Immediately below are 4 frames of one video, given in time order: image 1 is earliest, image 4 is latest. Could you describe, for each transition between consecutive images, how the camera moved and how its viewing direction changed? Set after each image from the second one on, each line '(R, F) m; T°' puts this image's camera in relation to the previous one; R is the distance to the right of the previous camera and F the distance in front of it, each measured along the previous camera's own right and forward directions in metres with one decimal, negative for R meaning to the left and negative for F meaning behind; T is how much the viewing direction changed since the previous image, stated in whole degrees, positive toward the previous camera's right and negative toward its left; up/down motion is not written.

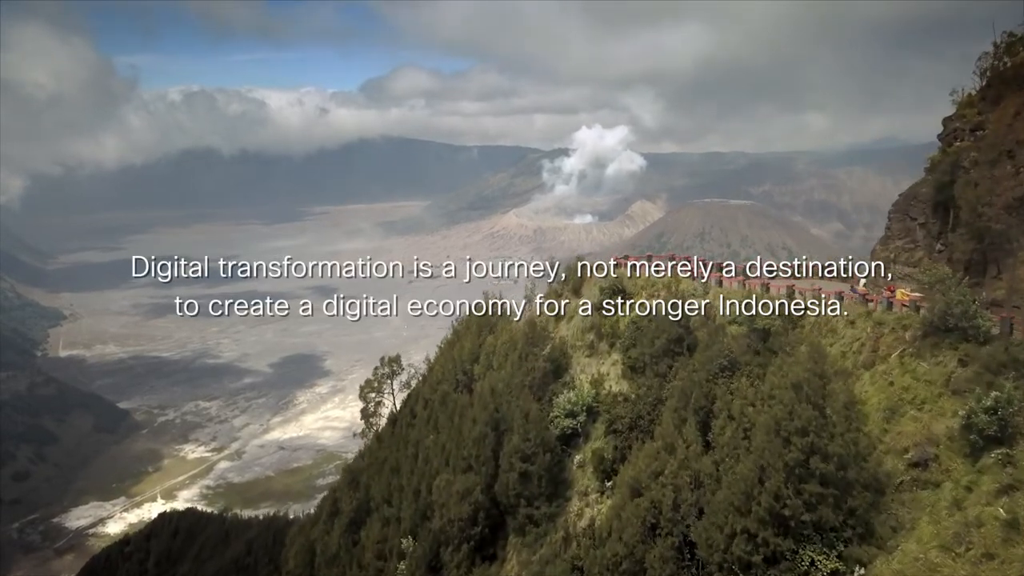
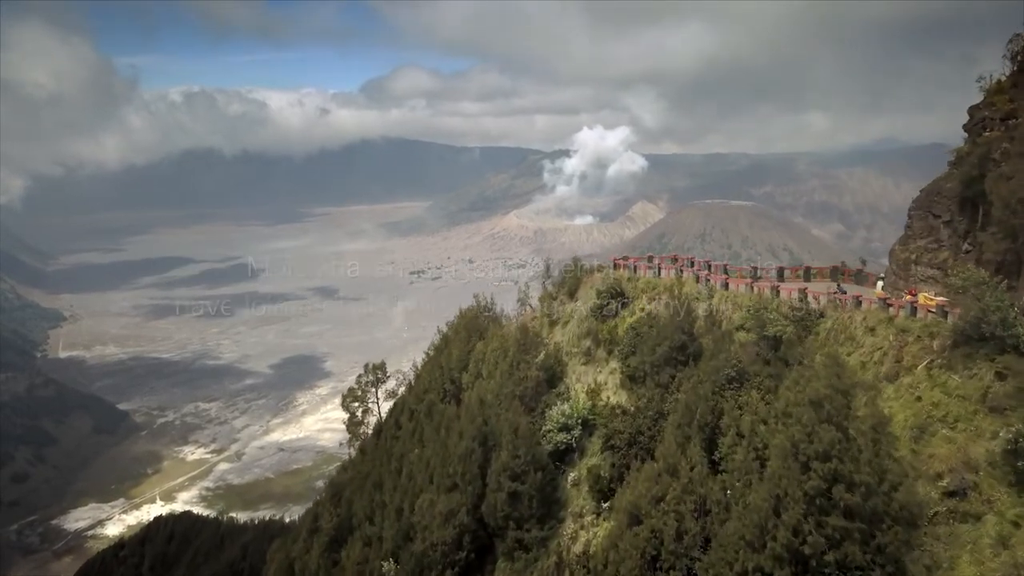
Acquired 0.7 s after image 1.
(+0.4, +1.9) m; 0°
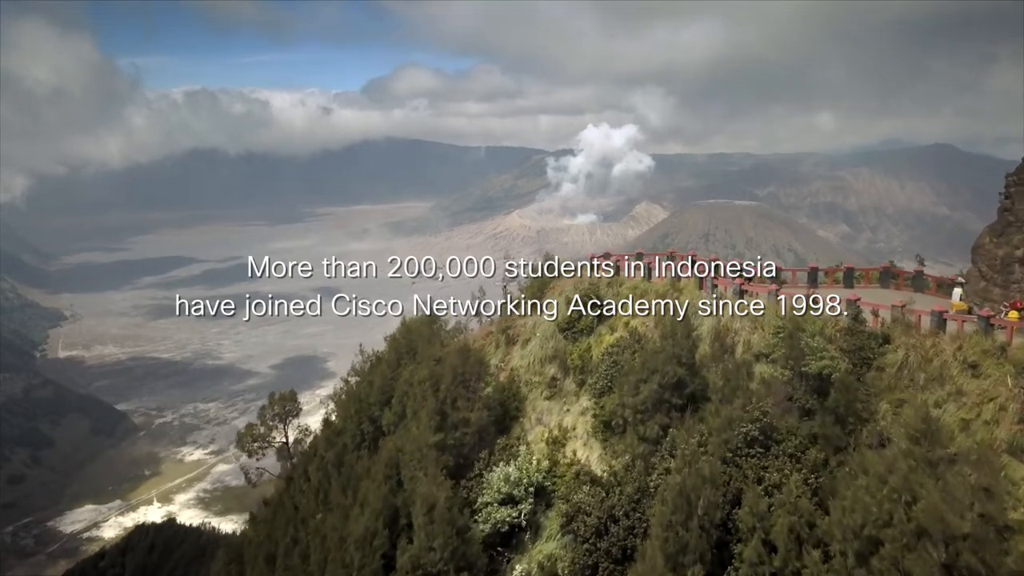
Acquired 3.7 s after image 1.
(+2.1, +7.1) m; 0°
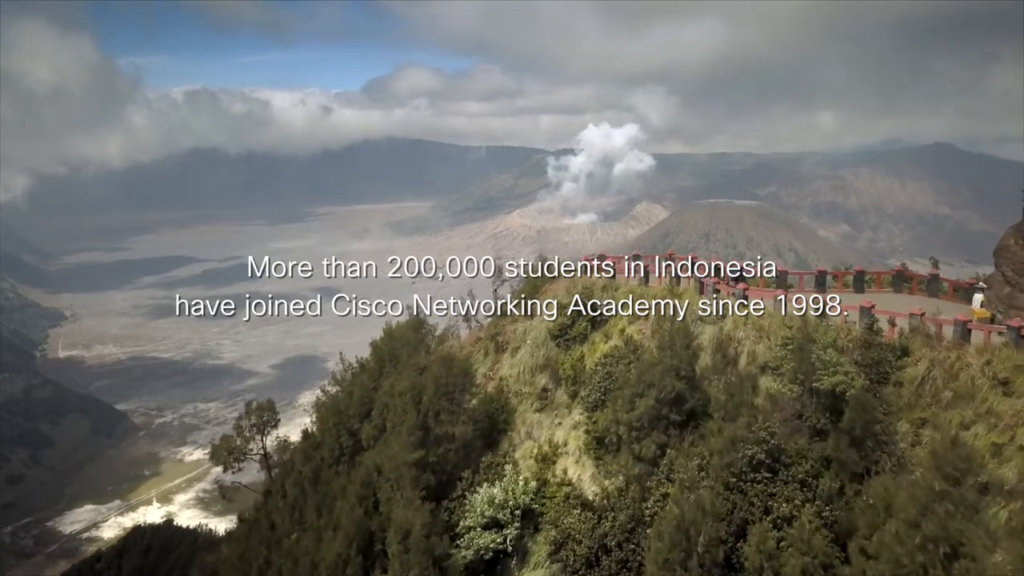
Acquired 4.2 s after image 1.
(+0.4, +1.3) m; 0°
